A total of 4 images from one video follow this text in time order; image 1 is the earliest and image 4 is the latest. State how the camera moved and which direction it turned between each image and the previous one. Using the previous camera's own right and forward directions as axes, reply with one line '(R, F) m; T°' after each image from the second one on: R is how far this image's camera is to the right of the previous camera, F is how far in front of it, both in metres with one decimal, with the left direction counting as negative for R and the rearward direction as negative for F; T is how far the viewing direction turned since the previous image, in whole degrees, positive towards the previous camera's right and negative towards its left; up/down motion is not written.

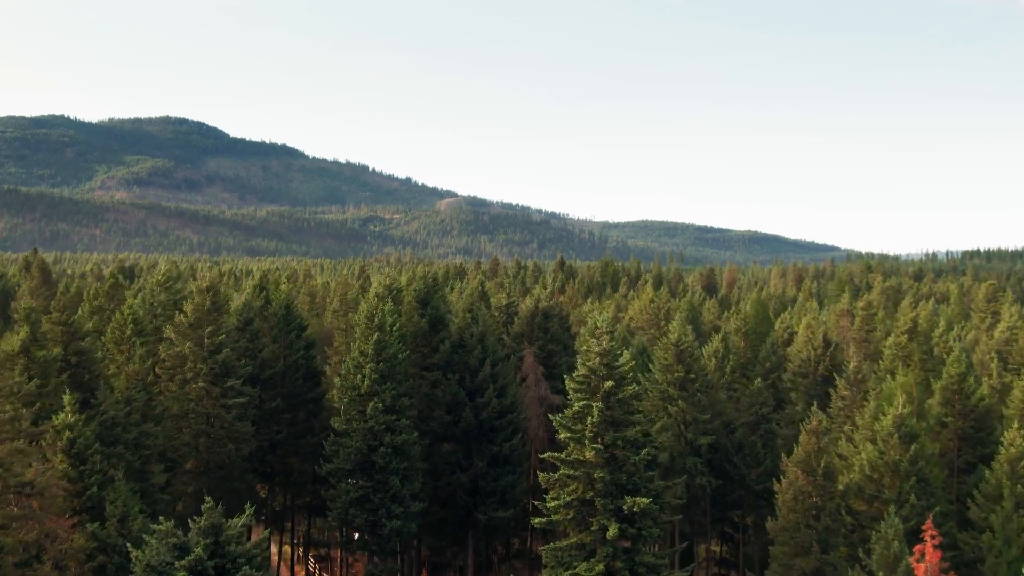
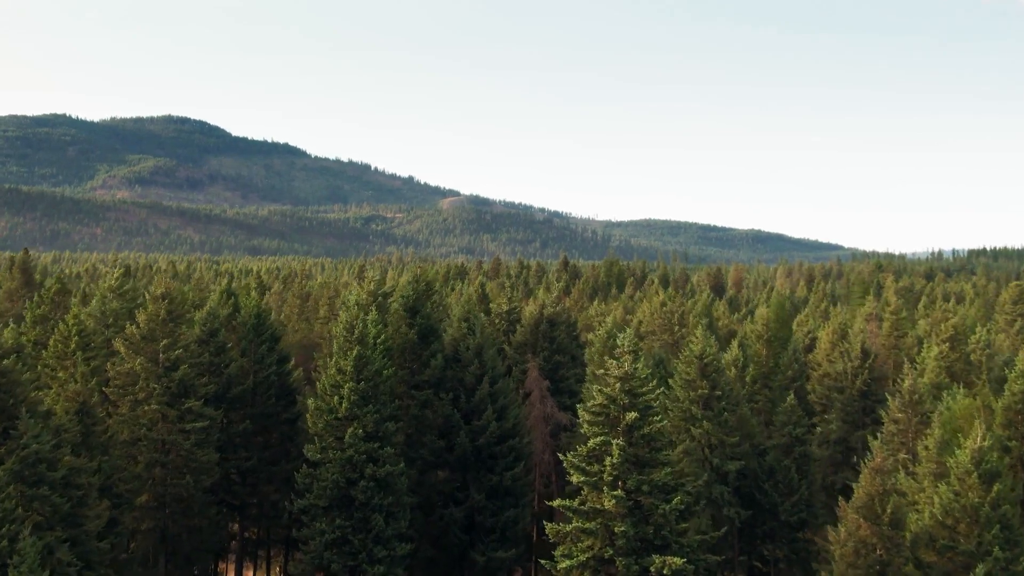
(+0.1, +6.0) m; 0°
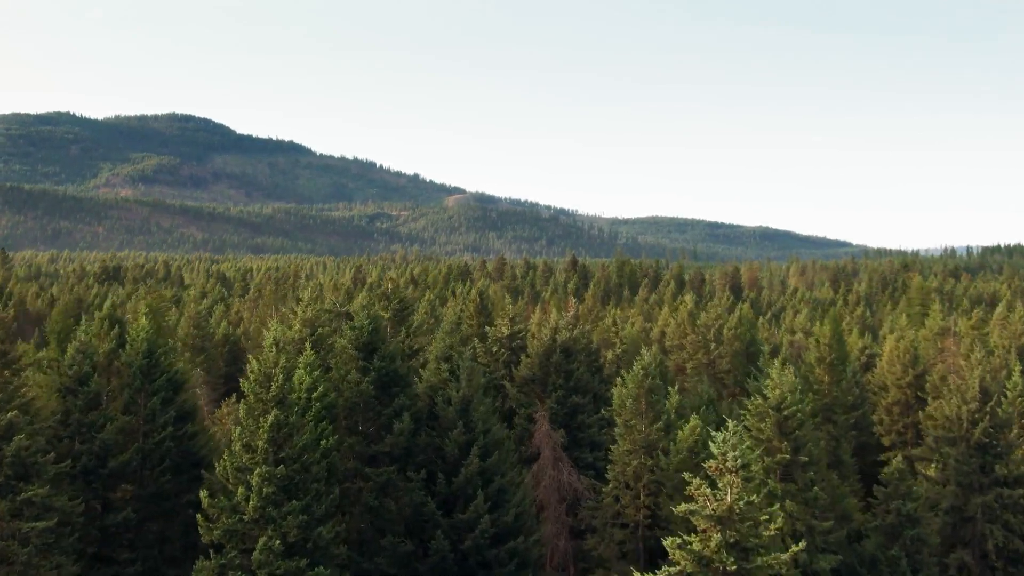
(+0.2, +13.1) m; 0°
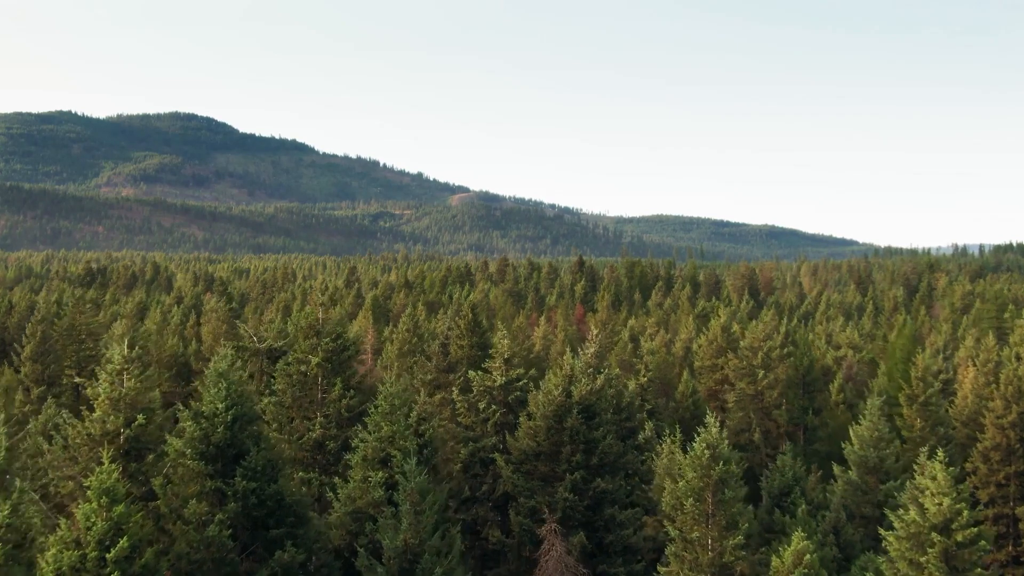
(+0.4, +13.2) m; 0°
